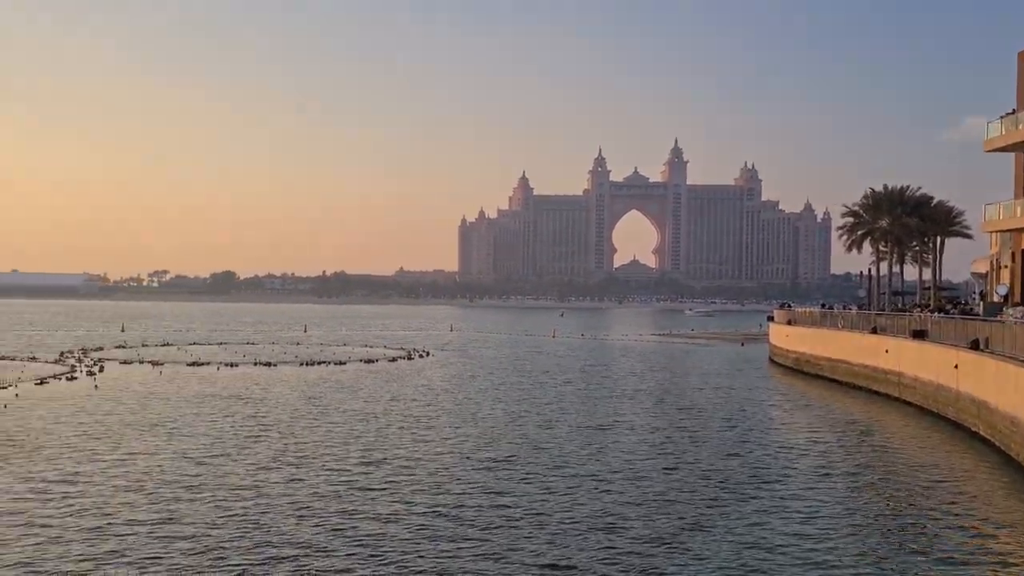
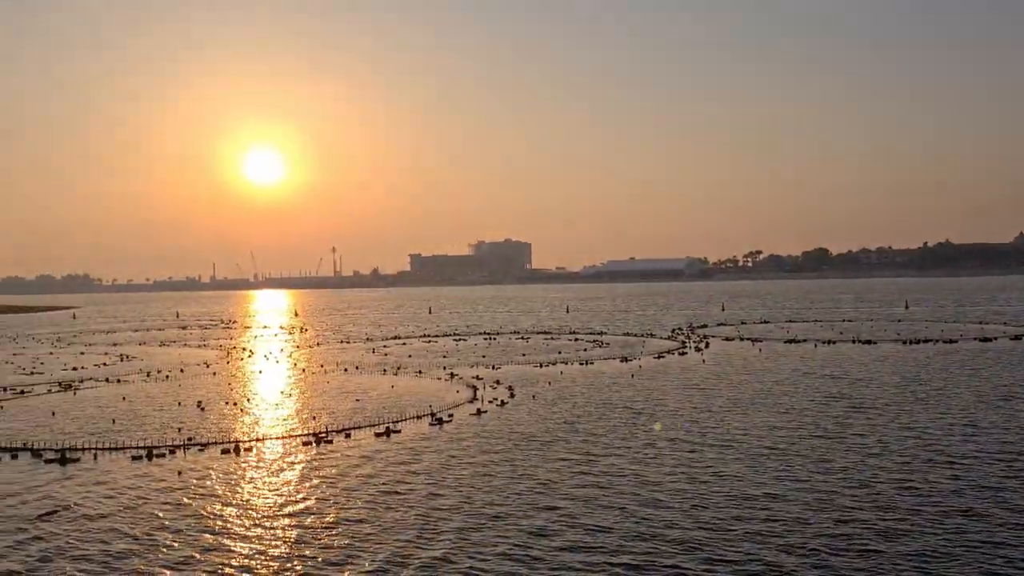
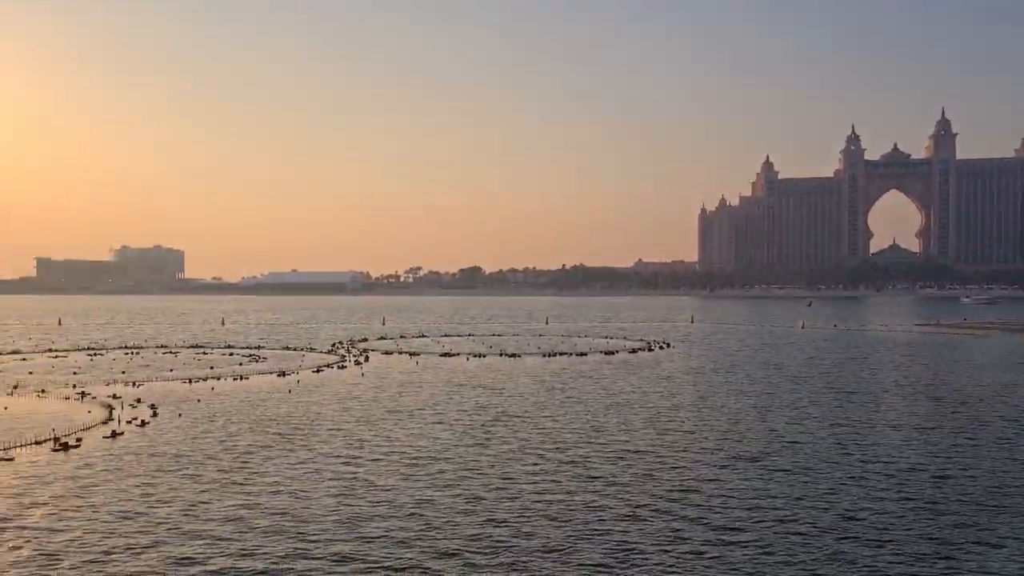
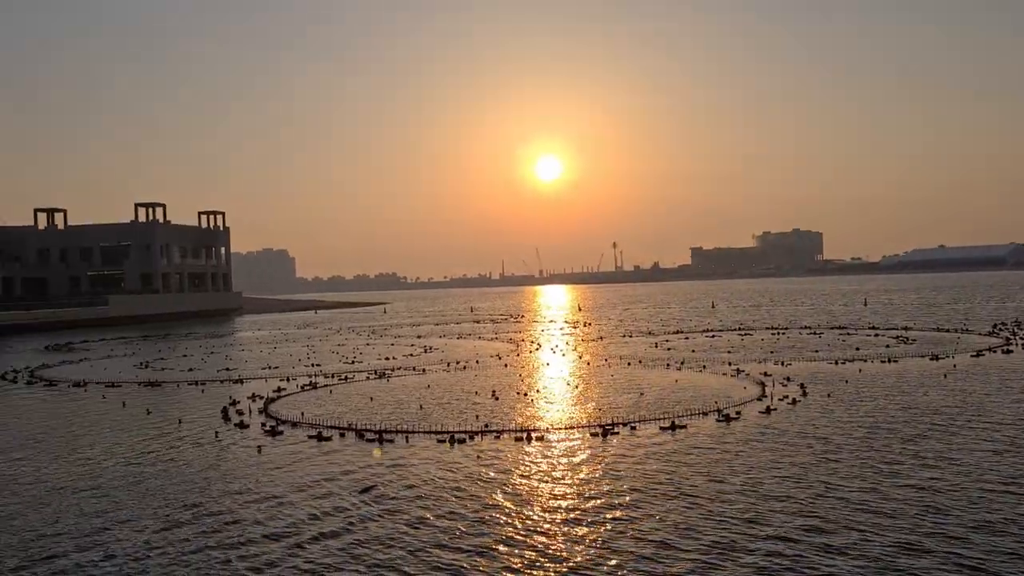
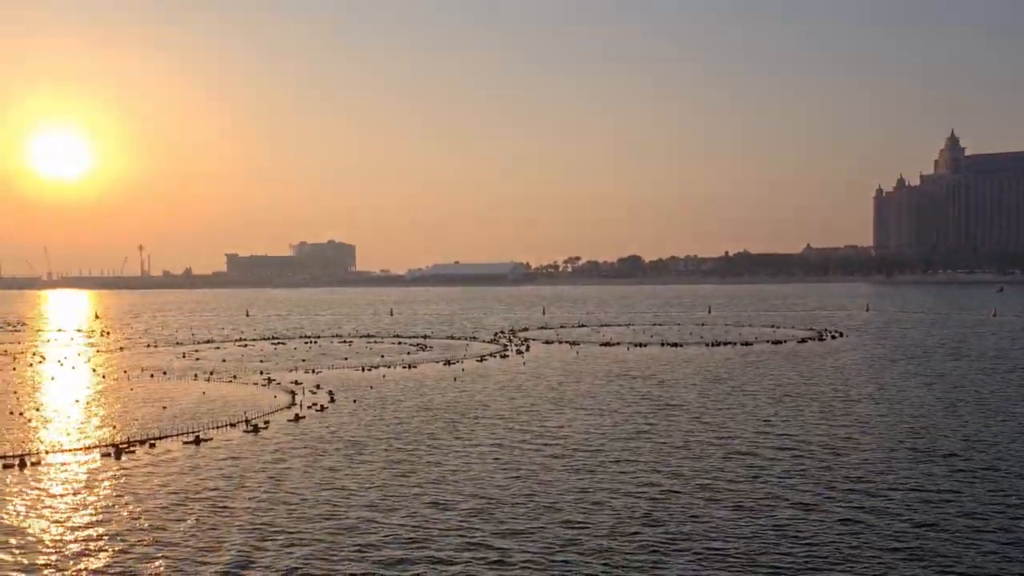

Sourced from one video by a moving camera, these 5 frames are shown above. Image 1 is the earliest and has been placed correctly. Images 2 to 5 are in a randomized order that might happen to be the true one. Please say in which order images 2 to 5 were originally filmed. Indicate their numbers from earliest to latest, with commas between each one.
3, 5, 2, 4
